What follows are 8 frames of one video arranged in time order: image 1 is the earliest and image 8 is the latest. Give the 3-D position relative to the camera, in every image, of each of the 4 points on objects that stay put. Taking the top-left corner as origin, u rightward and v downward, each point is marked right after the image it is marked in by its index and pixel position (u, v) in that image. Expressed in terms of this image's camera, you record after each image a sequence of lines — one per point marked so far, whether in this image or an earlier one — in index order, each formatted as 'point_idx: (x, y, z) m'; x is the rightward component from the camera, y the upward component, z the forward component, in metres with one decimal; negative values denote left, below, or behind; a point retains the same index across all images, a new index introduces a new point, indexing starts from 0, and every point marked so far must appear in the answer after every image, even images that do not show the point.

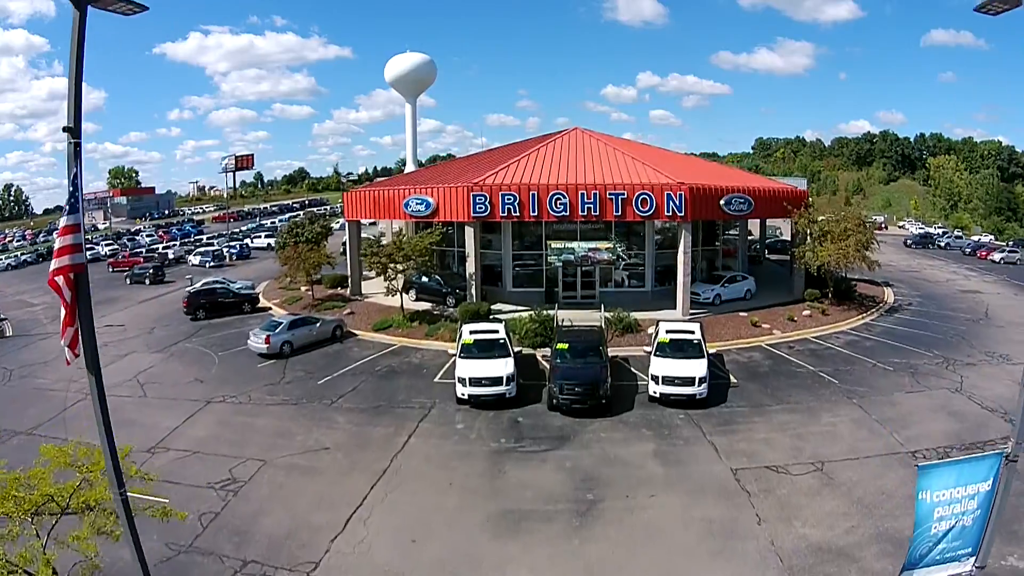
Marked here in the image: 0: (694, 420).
0: (+5.6, -4.0, +19.8) m
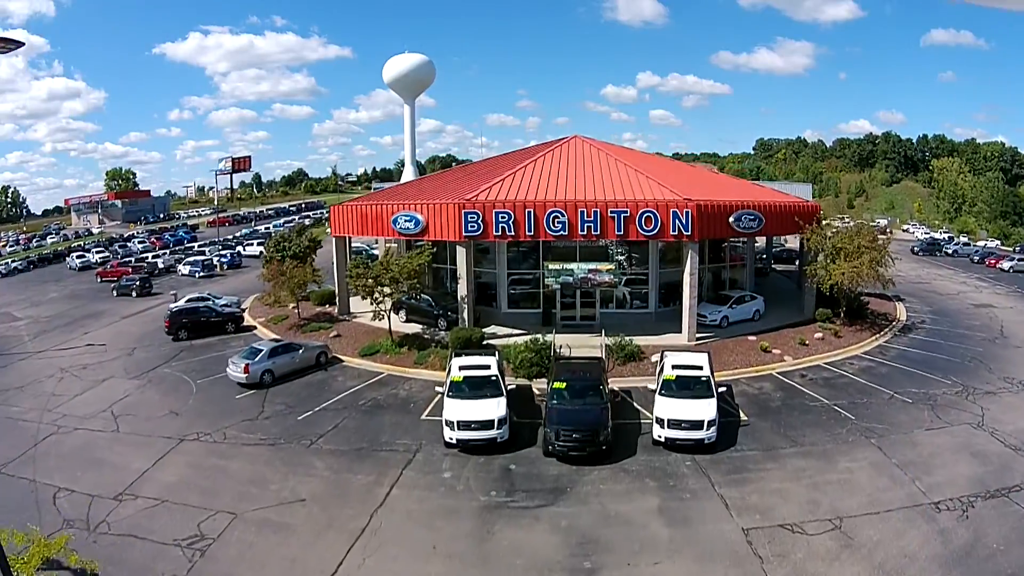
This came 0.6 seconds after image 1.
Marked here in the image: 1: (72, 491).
0: (+5.3, -5.1, +18.3) m
1: (-13.2, -6.1, +19.7) m
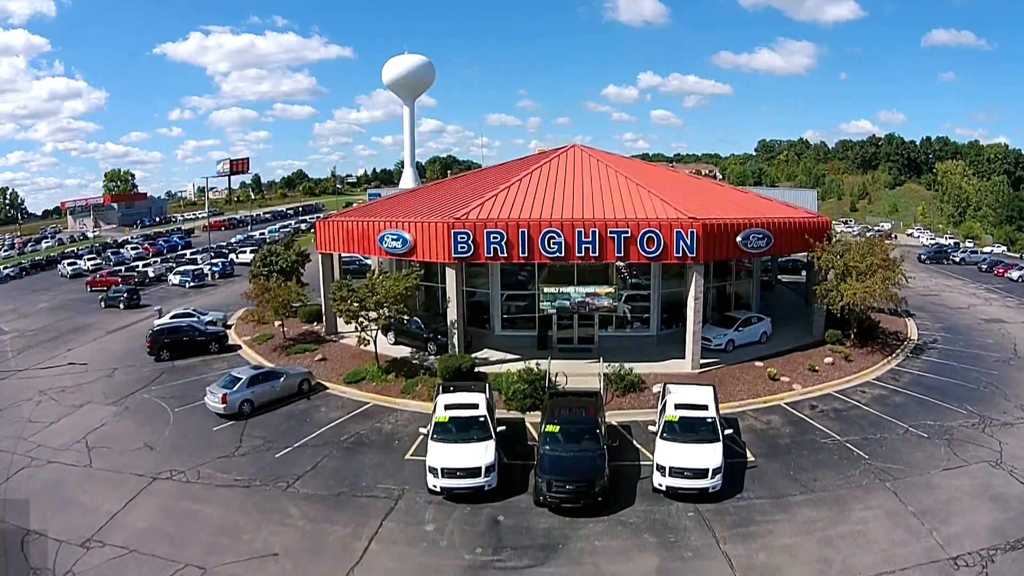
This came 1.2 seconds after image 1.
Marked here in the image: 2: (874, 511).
0: (+5.0, -6.0, +16.9) m
1: (-13.5, -7.1, +18.4) m
2: (+10.1, -6.2, +18.1) m
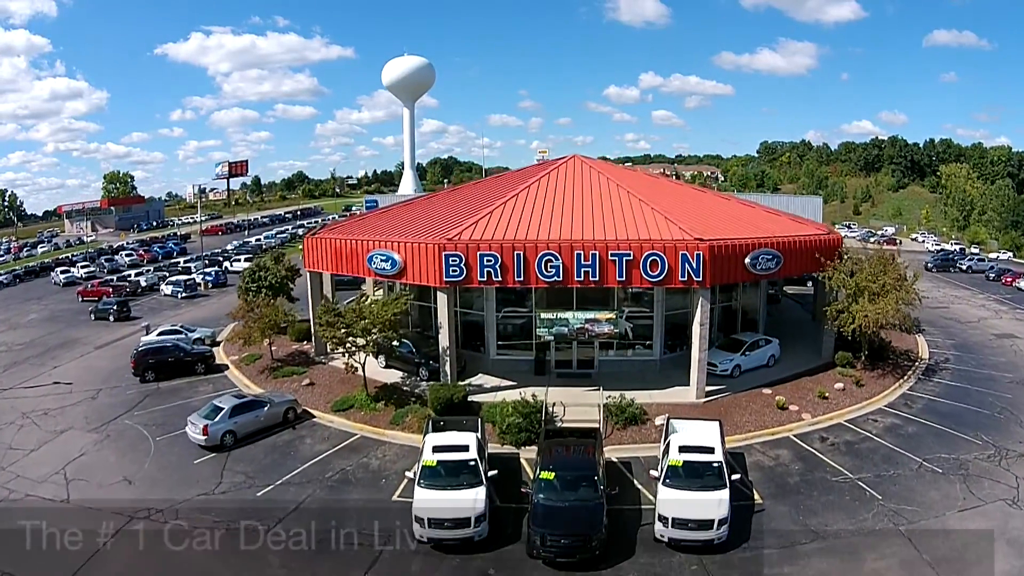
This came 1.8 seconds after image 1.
0: (+4.8, -7.0, +15.7) m
1: (-13.8, -8.0, +17.2) m
2: (+9.9, -7.1, +16.9) m
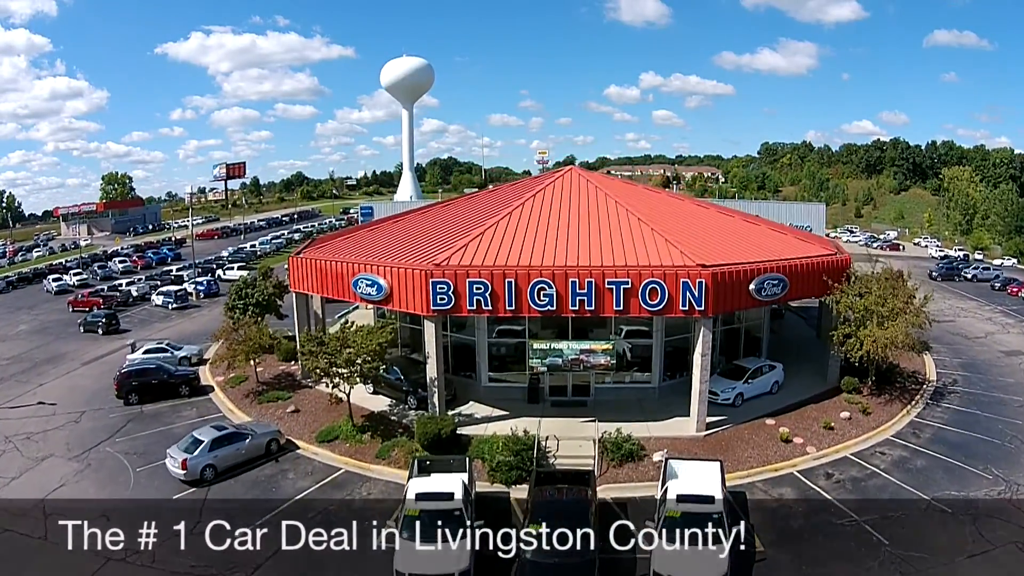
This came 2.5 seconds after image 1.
0: (+4.5, -7.9, +14.7) m
1: (-14.1, -9.0, +16.2) m
2: (+9.6, -8.1, +15.8) m
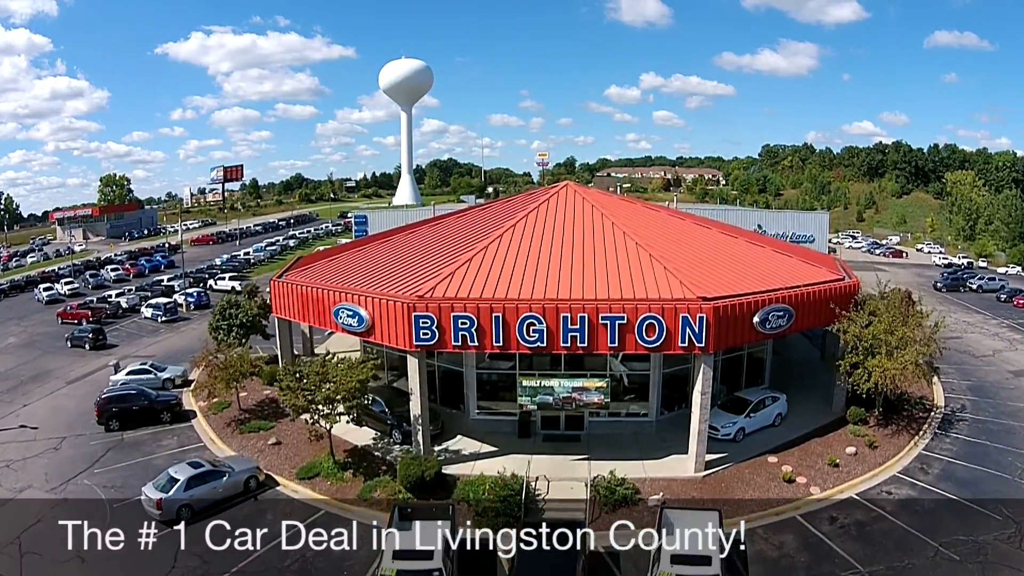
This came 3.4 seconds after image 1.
0: (+4.1, -9.1, +13.6) m
1: (-14.4, -10.0, +15.1) m
2: (+9.2, -9.2, +14.7) m
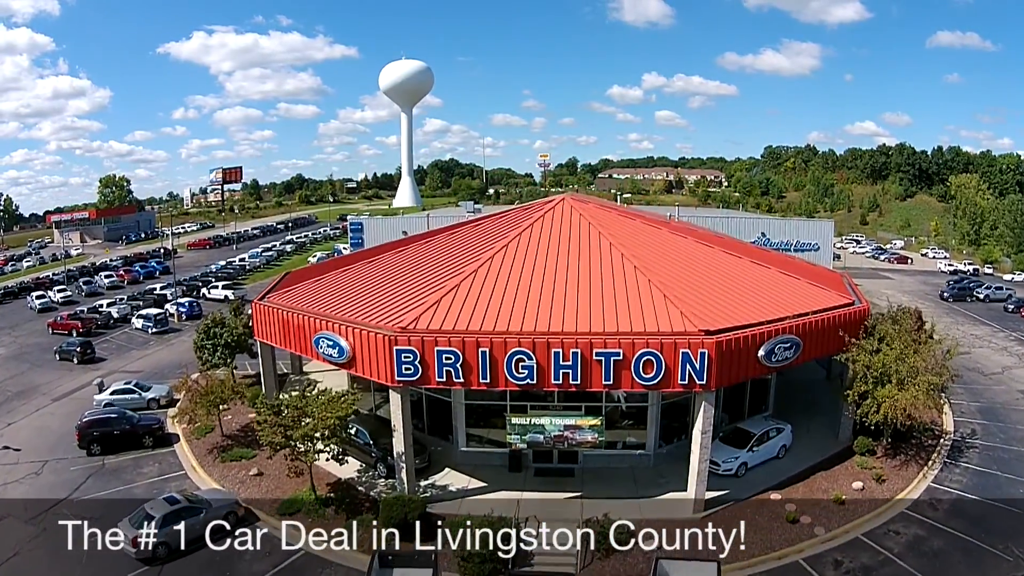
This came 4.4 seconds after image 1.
0: (+3.7, -10.0, +12.5) m
1: (-14.8, -11.0, +14.1) m
2: (+8.8, -10.2, +13.6) m
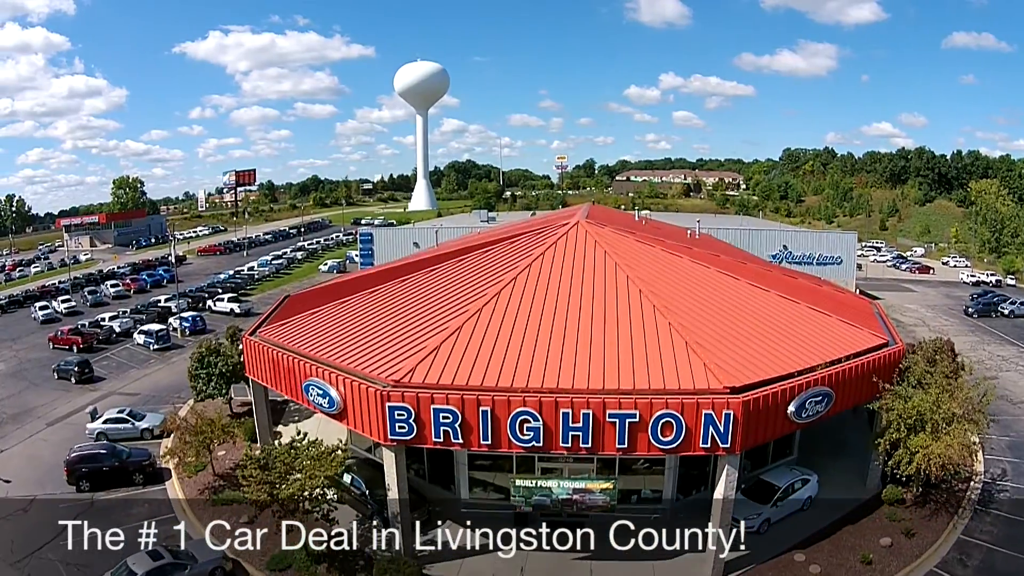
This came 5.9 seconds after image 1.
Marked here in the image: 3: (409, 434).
0: (+3.6, -11.6, +10.9) m
1: (-14.9, -12.3, +12.9) m
2: (+8.7, -11.8, +11.9) m
3: (-2.9, -4.0, +18.5) m
